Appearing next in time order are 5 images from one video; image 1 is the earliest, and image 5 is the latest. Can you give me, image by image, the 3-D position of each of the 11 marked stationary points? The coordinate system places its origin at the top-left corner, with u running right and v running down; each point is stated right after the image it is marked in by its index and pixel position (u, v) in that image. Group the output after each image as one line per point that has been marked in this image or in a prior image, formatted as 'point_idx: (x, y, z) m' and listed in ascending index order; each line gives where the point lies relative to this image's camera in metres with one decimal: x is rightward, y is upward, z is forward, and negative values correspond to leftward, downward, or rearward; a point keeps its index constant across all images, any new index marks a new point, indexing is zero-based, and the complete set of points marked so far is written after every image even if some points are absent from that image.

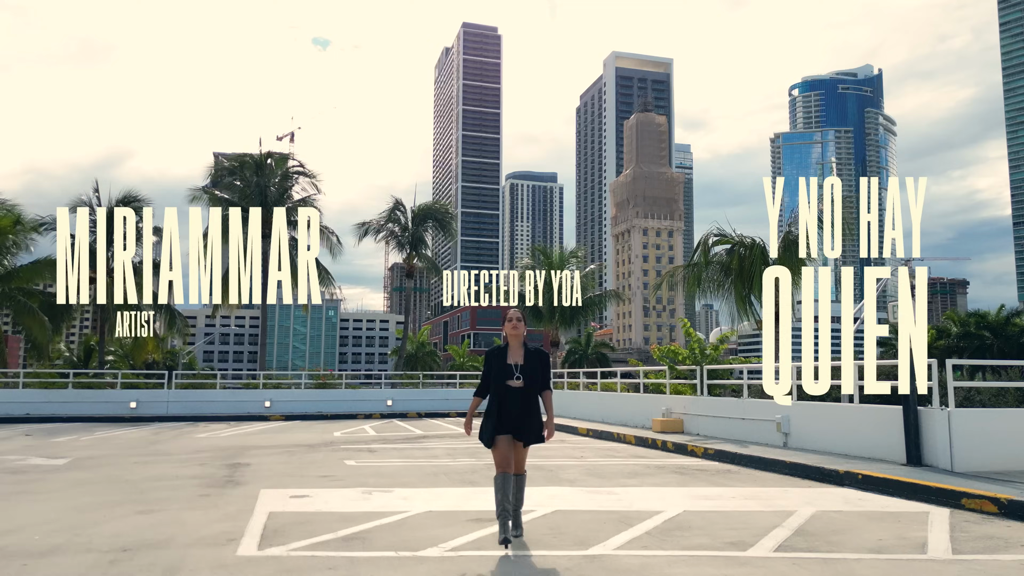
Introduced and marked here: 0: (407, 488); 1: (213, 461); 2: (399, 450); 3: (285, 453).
0: (-0.9, -1.9, +7.4) m
1: (-3.1, -1.8, +7.9) m
2: (-1.5, -2.3, +10.6) m
3: (-2.6, -2.0, +9.0) m
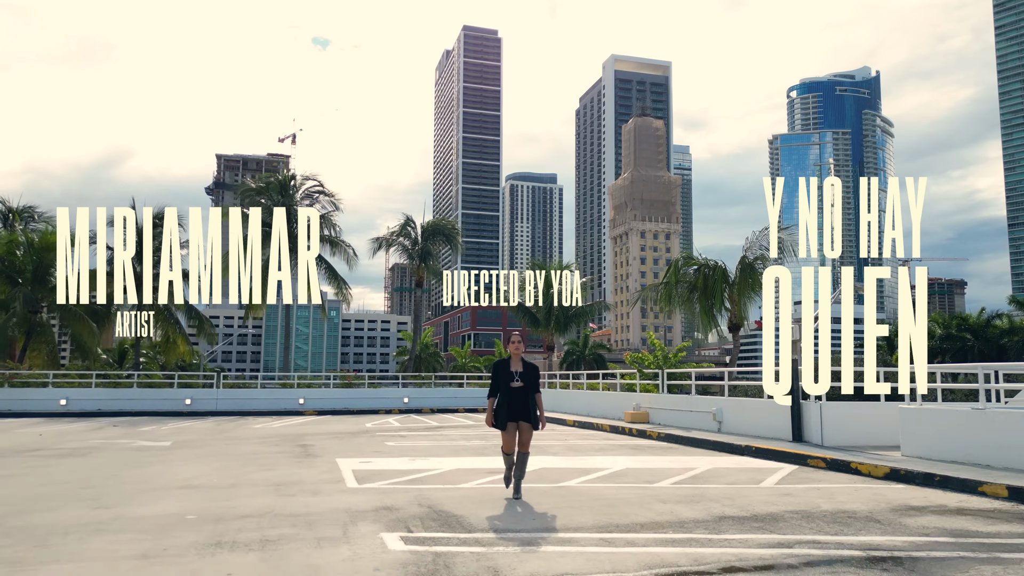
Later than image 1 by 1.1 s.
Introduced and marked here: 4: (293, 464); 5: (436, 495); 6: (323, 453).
0: (-0.9, -2.1, +9.5) m
1: (-3.1, -2.1, +10.0) m
2: (-1.5, -2.5, +12.7) m
3: (-2.6, -2.2, +11.1) m
4: (-2.3, -1.8, +7.8) m
5: (-0.7, -1.8, +6.7) m
6: (-2.2, -2.0, +8.9) m
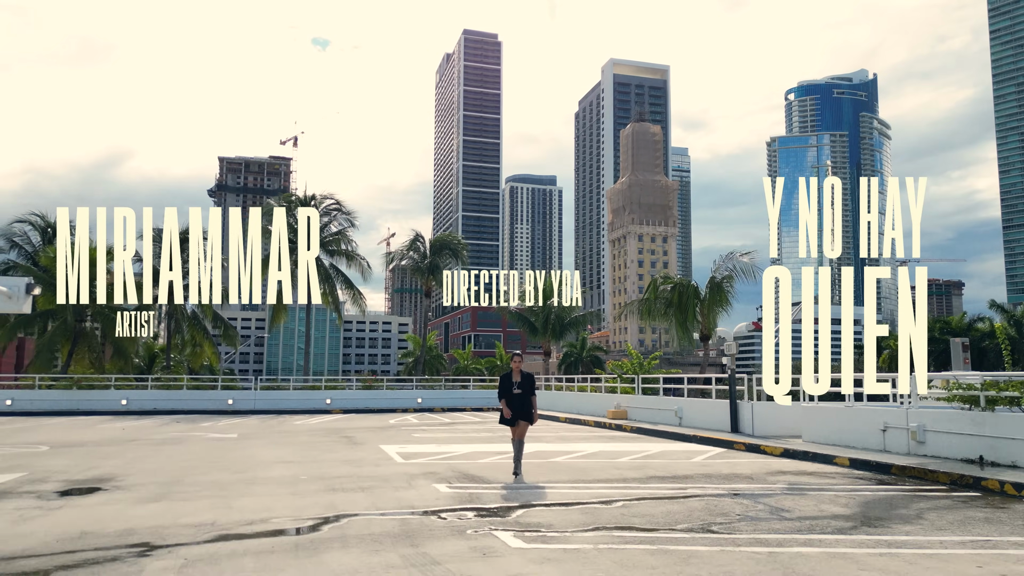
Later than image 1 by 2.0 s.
0: (-0.9, -2.5, +11.6) m
1: (-3.1, -2.4, +12.2) m
2: (-1.4, -2.9, +14.8) m
3: (-2.6, -2.6, +13.3) m
4: (-2.3, -2.2, +9.9) m
5: (-0.6, -2.1, +8.8) m
6: (-2.2, -2.3, +11.0) m
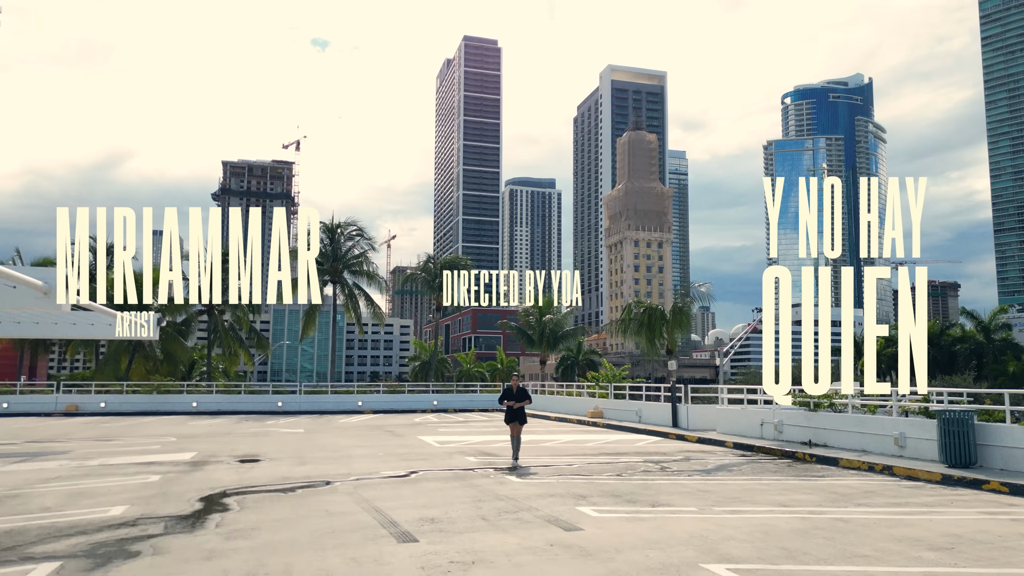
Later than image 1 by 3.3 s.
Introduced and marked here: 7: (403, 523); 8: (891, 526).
0: (-0.9, -3.1, +15.2) m
1: (-3.0, -3.0, +15.7) m
2: (-1.4, -3.5, +18.4) m
3: (-2.6, -3.2, +16.8) m
4: (-2.3, -2.8, +13.5) m
5: (-0.6, -2.7, +12.4) m
6: (-2.1, -2.9, +14.5) m
7: (-0.8, -1.8, +5.7) m
8: (+2.7, -1.7, +5.4) m
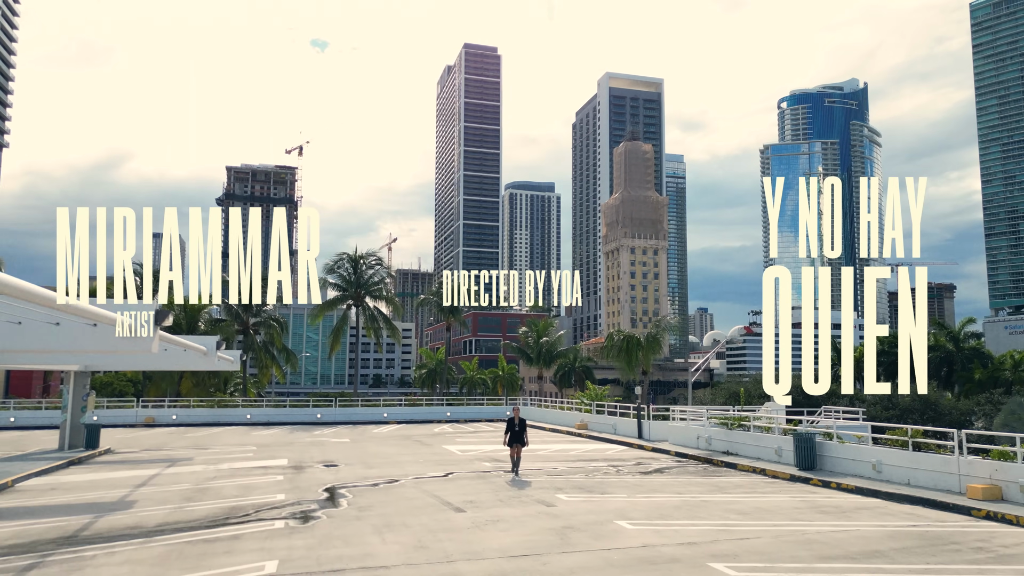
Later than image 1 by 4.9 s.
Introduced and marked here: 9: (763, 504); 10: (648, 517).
0: (-0.8, -4.1, +19.1) m
1: (-3.0, -4.0, +19.6) m
2: (-1.4, -4.5, +22.3) m
3: (-2.5, -4.2, +20.7) m
4: (-2.2, -3.8, +17.4) m
5: (-0.5, -3.7, +16.3) m
6: (-2.1, -3.9, +18.4) m
7: (-0.8, -2.8, +9.6) m
8: (+2.8, -2.7, +9.3) m
9: (+3.2, -2.7, +9.4) m
10: (+1.6, -2.7, +8.6) m
